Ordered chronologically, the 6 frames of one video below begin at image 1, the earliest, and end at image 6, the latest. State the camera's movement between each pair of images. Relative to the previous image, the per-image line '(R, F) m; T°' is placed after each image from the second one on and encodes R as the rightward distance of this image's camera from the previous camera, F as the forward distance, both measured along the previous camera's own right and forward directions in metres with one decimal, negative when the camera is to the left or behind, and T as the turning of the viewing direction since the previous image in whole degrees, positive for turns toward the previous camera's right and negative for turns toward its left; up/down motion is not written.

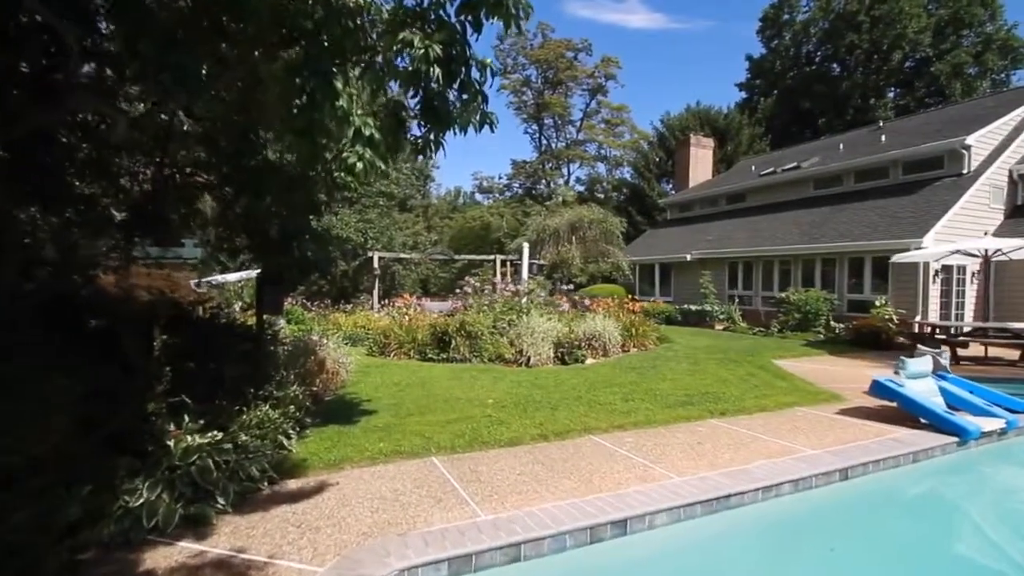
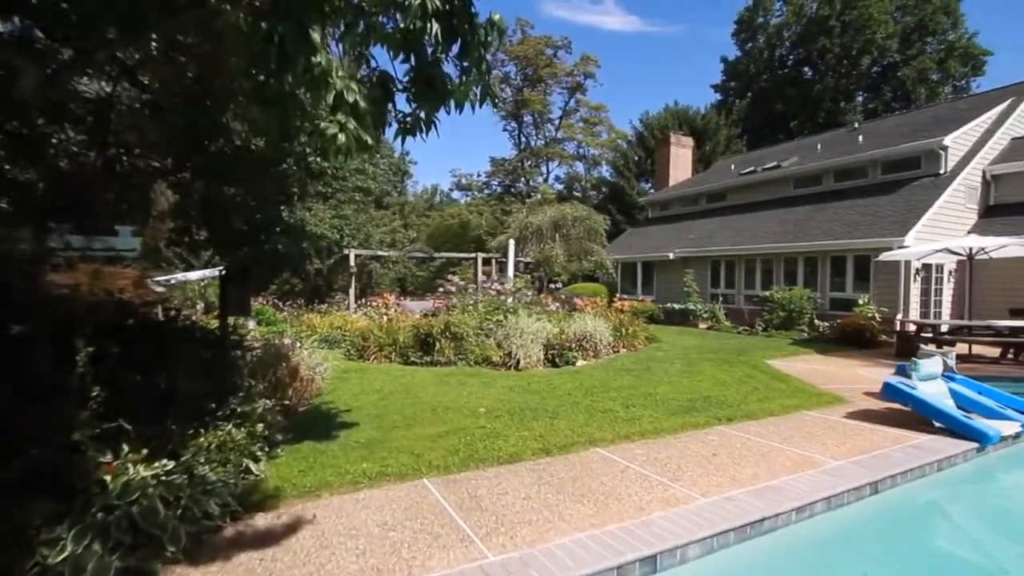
(-0.2, +0.6) m; +3°
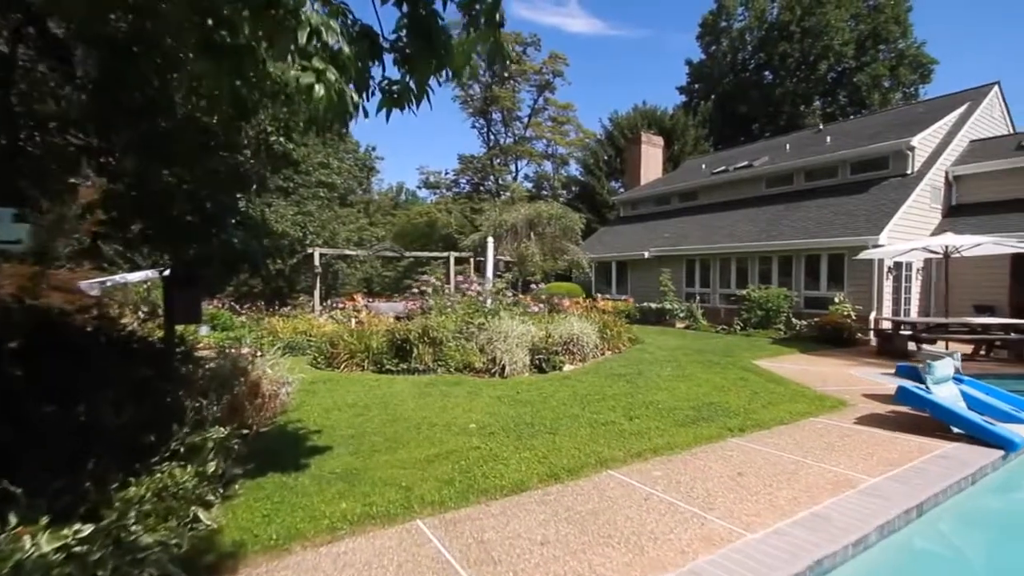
(-0.3, +0.7) m; +4°
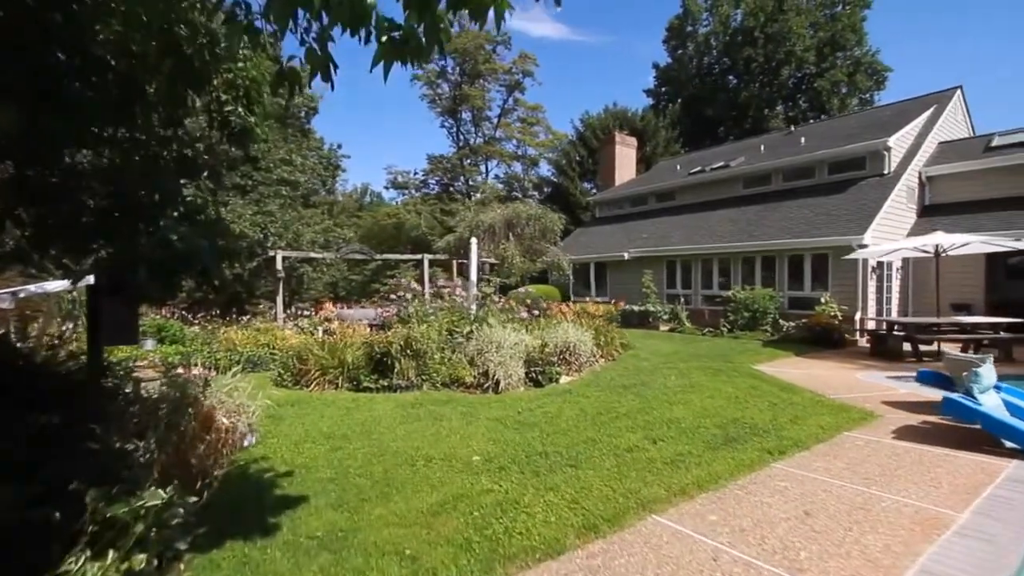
(-0.5, +0.9) m; +4°
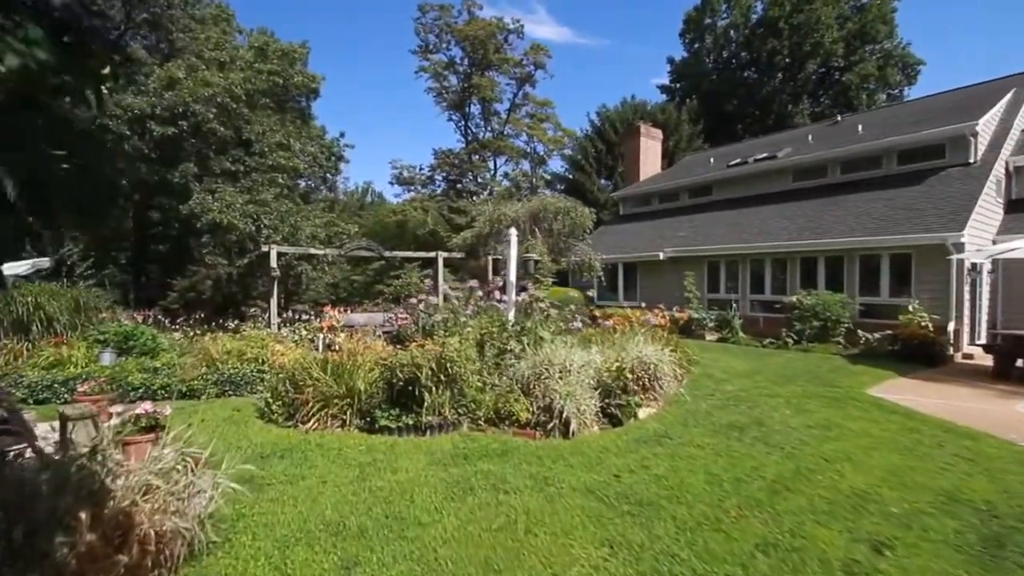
(-0.9, +2.3) m; 0°
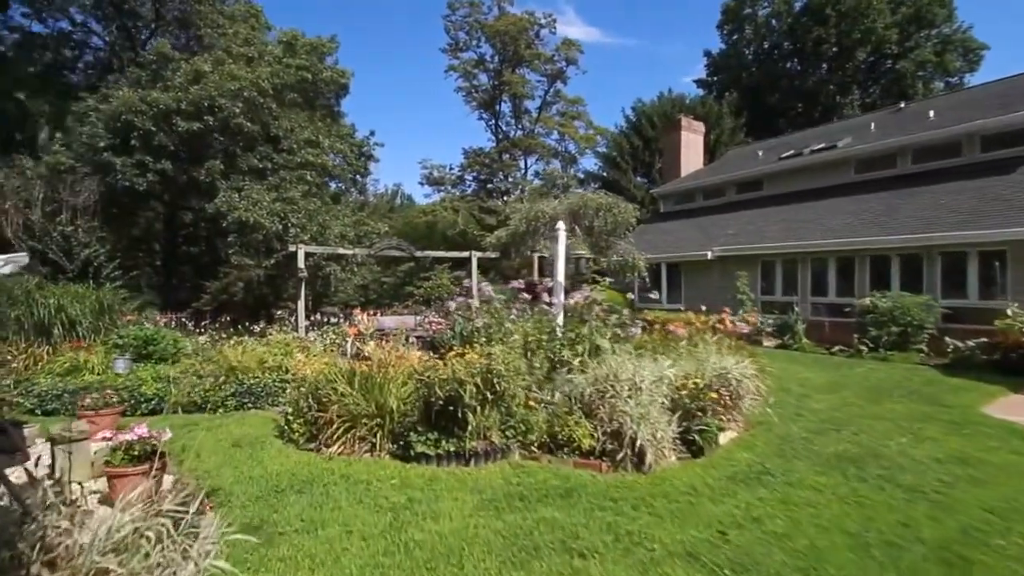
(-0.4, +1.0) m; -3°
